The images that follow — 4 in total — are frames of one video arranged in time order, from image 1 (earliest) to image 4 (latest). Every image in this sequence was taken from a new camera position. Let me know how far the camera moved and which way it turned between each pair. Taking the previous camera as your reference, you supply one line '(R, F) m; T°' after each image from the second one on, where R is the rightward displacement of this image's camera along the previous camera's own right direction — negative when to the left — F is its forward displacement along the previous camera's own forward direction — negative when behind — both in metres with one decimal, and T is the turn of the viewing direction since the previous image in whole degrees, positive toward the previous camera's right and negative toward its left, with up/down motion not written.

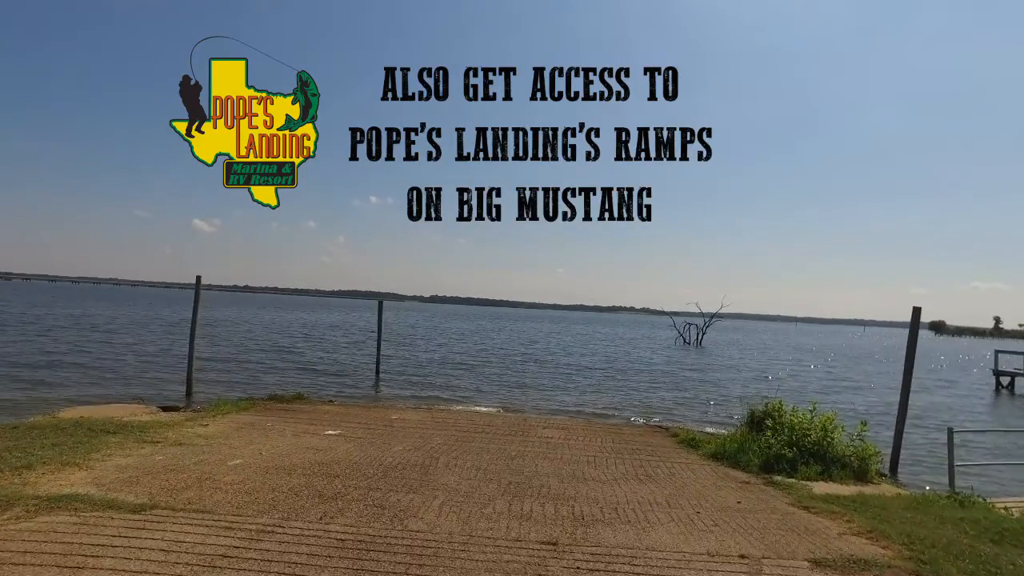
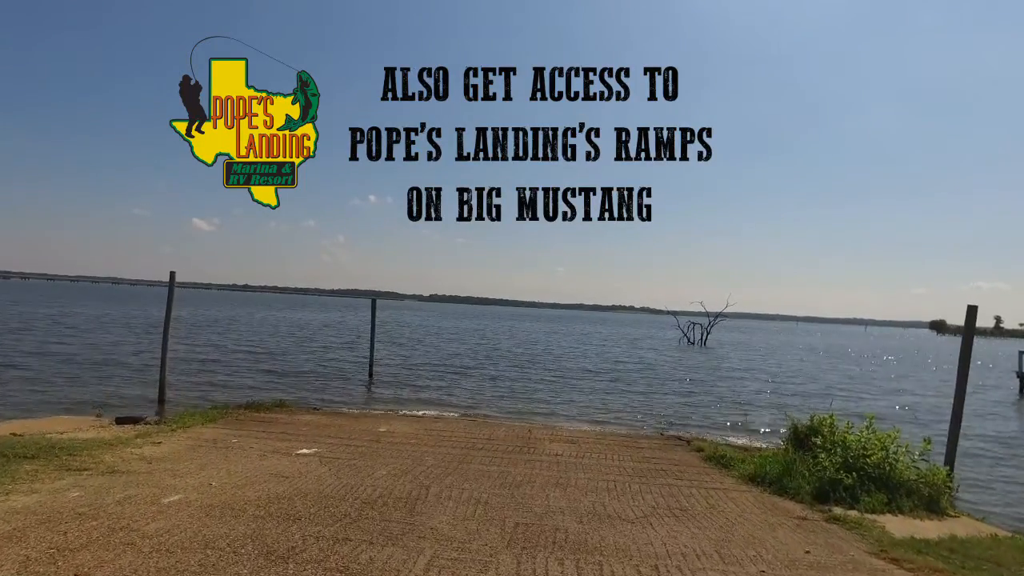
(-0.1, +1.5) m; 0°
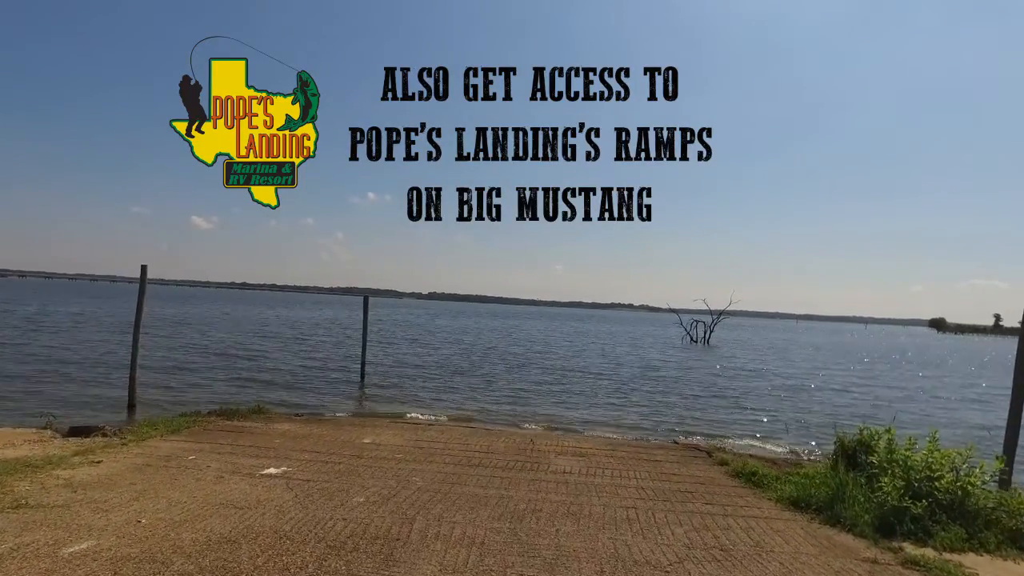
(0.0, +1.4) m; 0°
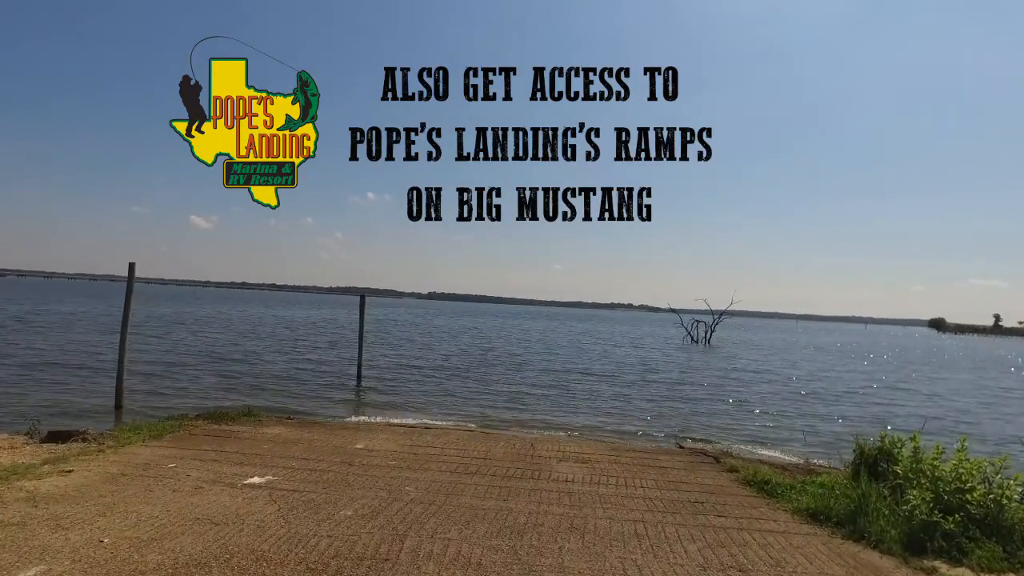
(0.0, +0.5) m; 0°
